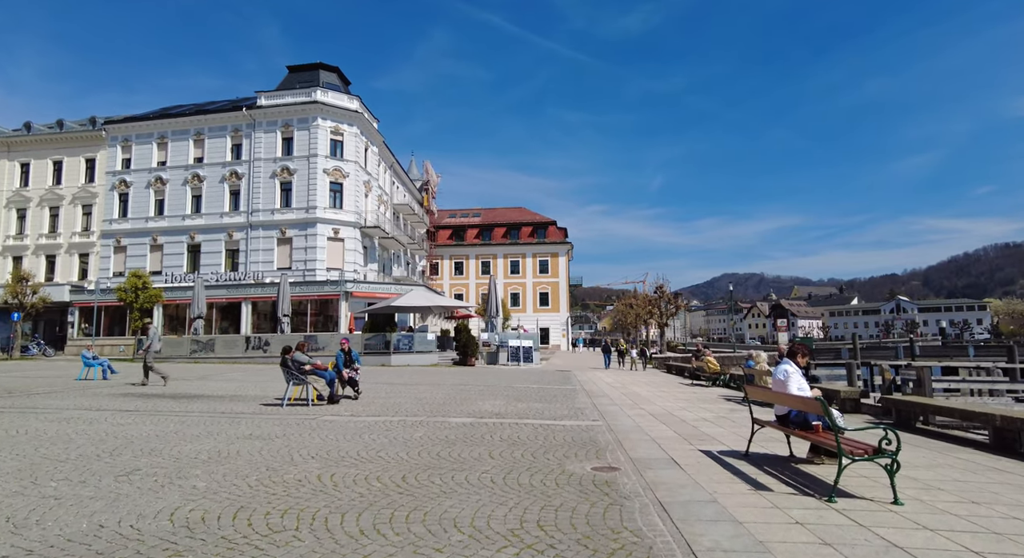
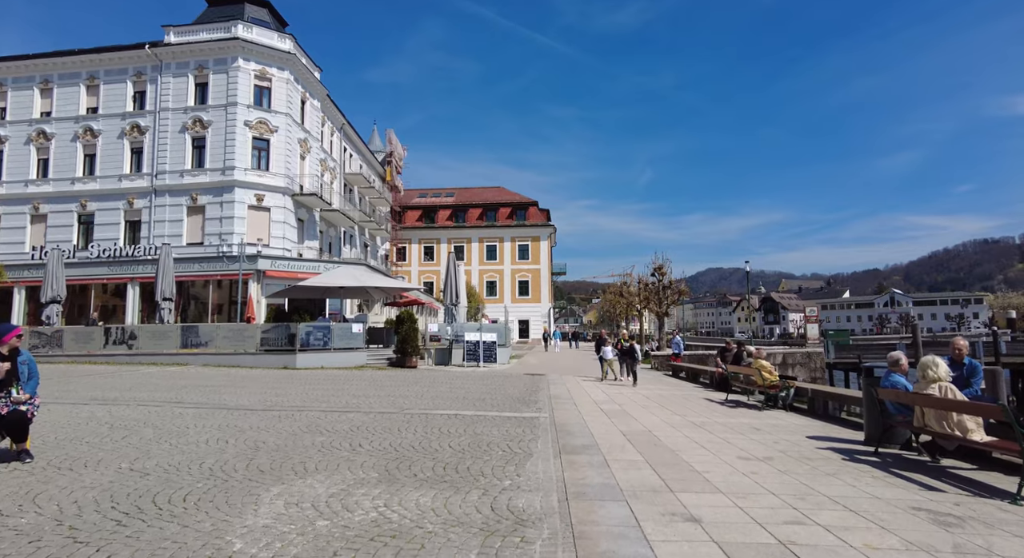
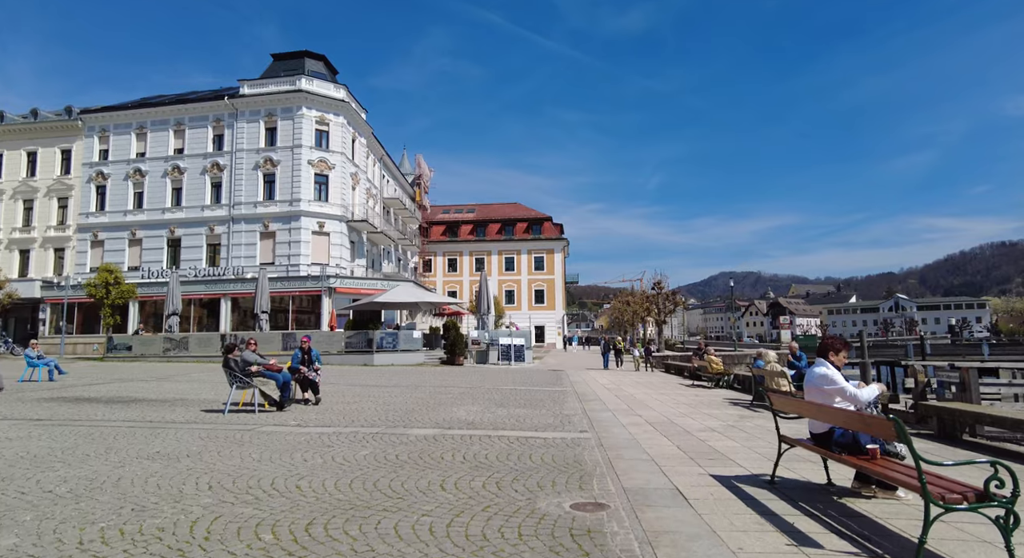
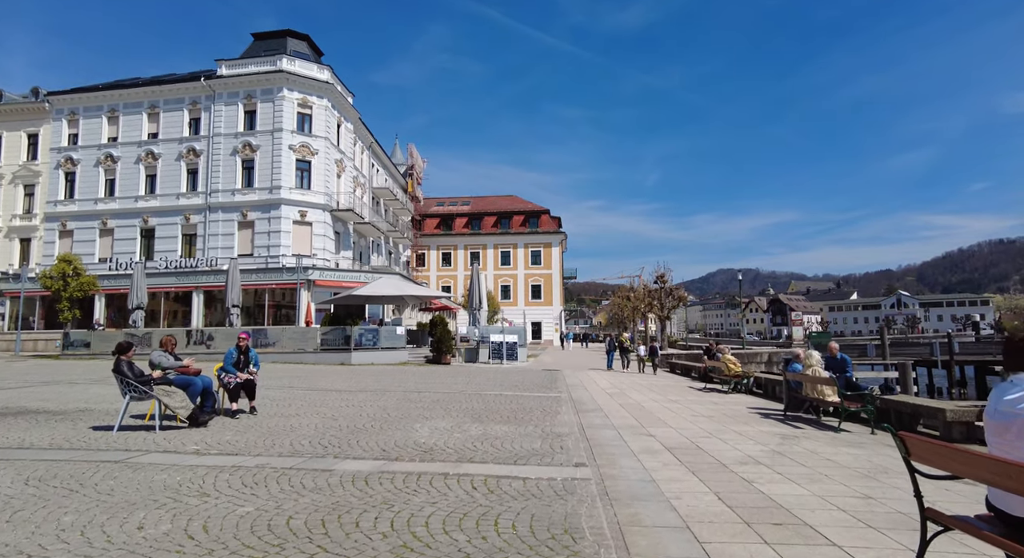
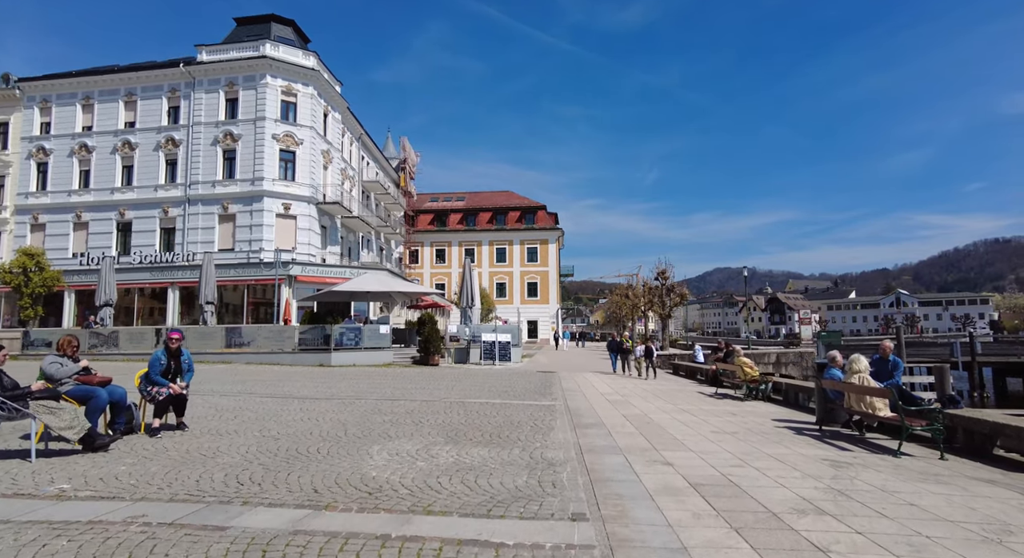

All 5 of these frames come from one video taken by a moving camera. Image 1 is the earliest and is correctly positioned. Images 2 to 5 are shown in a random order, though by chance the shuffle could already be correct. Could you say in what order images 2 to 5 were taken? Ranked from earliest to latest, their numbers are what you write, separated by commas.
3, 4, 5, 2
